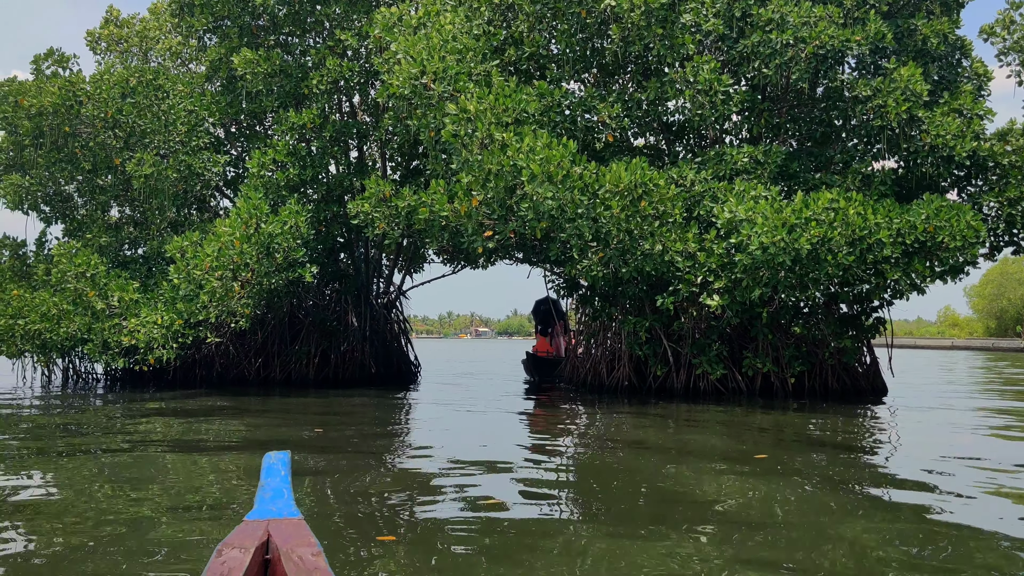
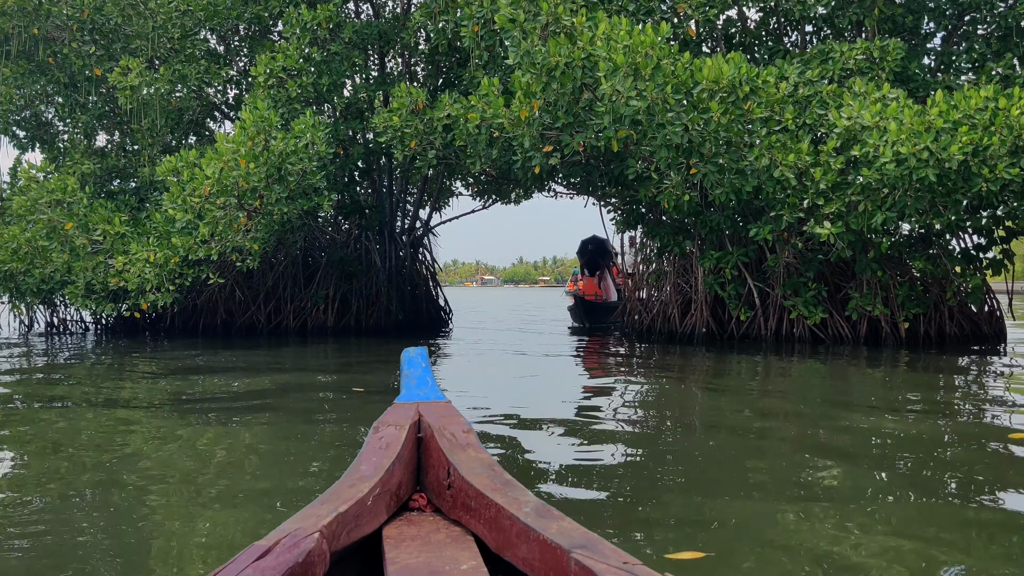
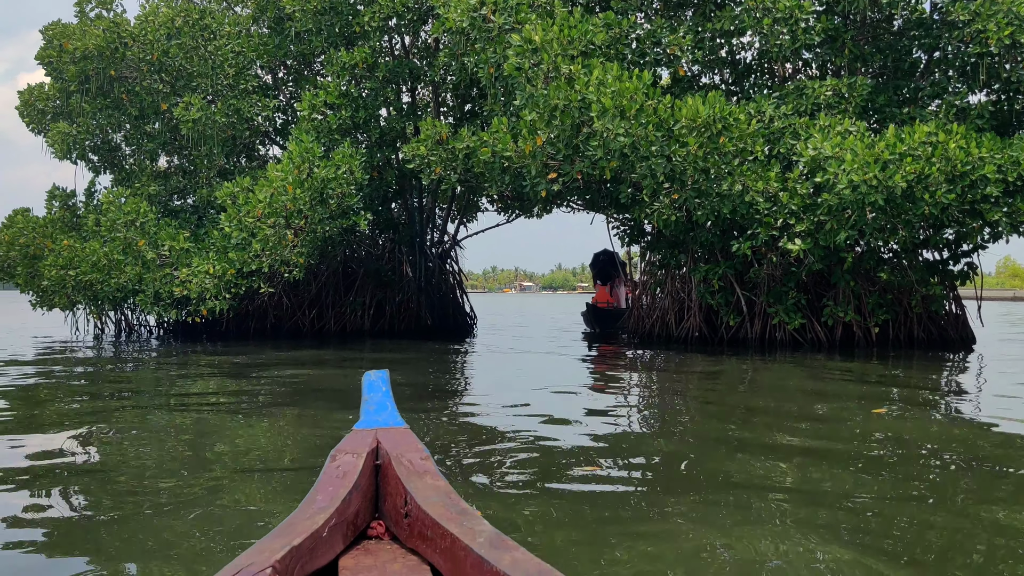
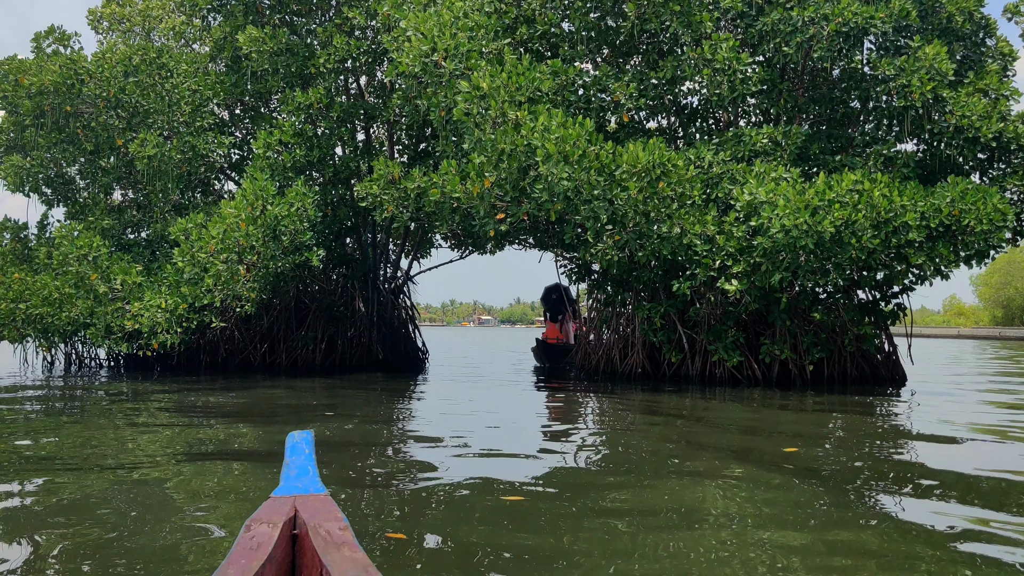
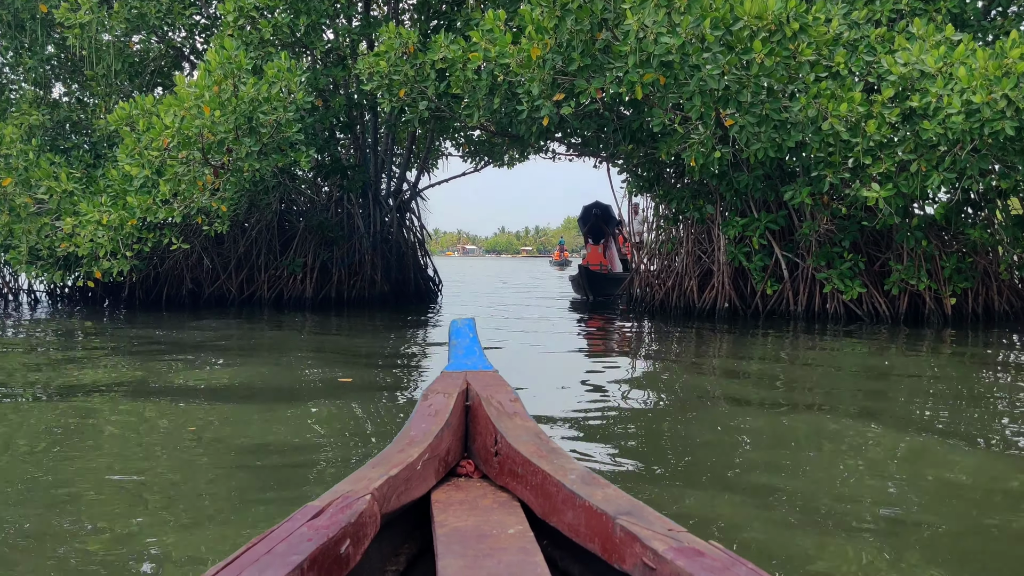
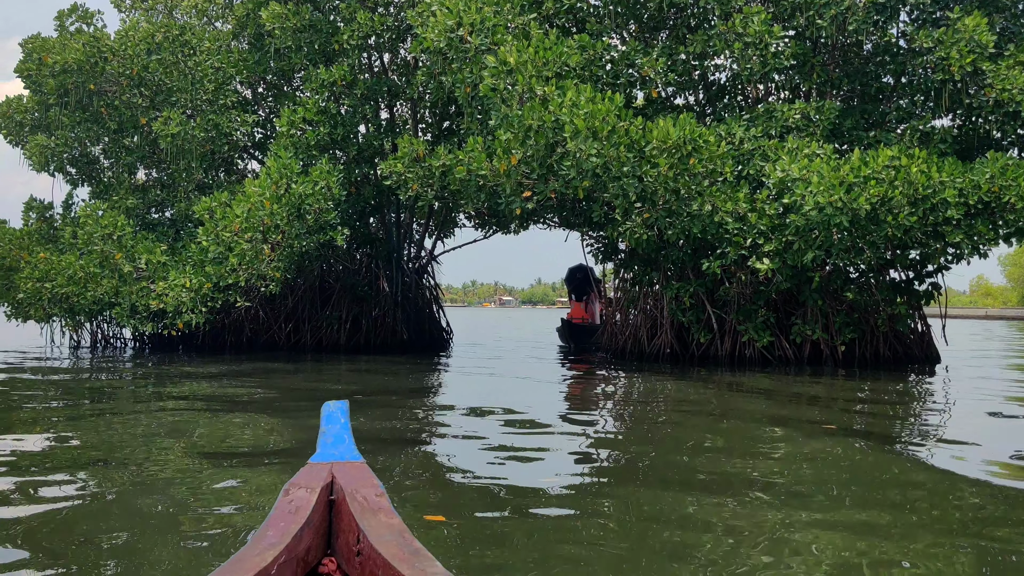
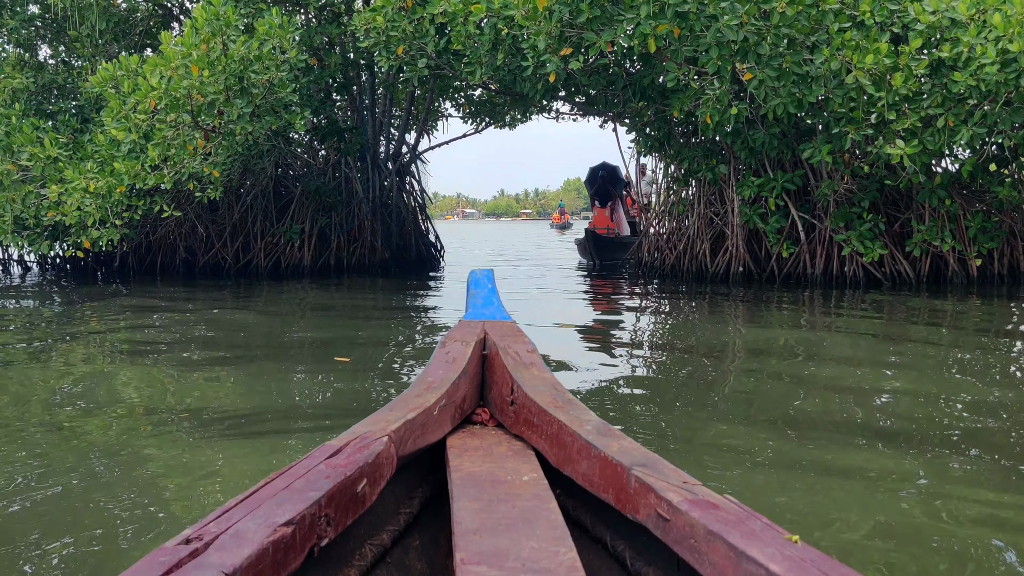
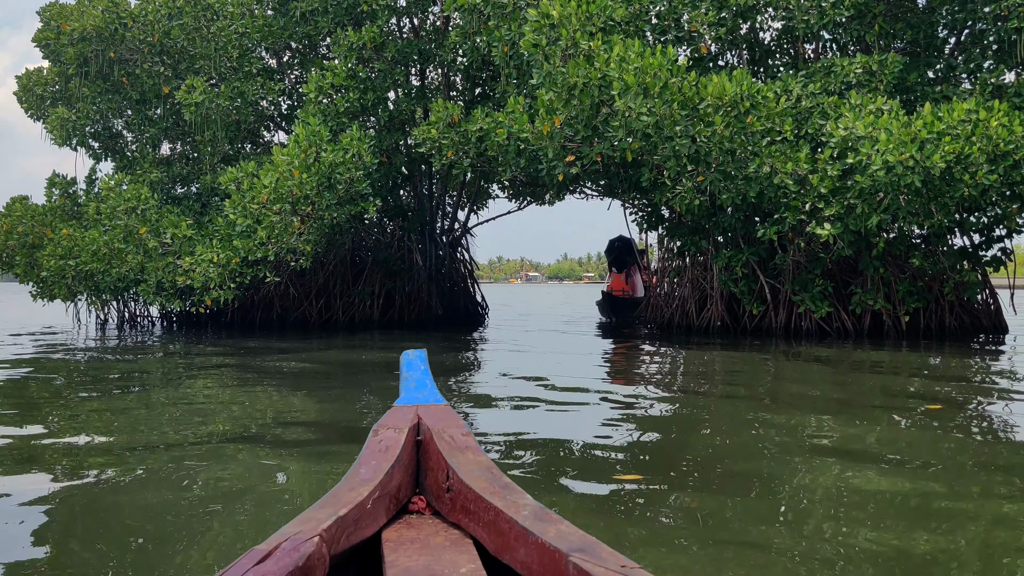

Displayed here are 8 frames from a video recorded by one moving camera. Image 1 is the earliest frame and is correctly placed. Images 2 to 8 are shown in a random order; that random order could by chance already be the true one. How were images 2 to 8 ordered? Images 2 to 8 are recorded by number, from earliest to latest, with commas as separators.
4, 6, 3, 8, 2, 5, 7
